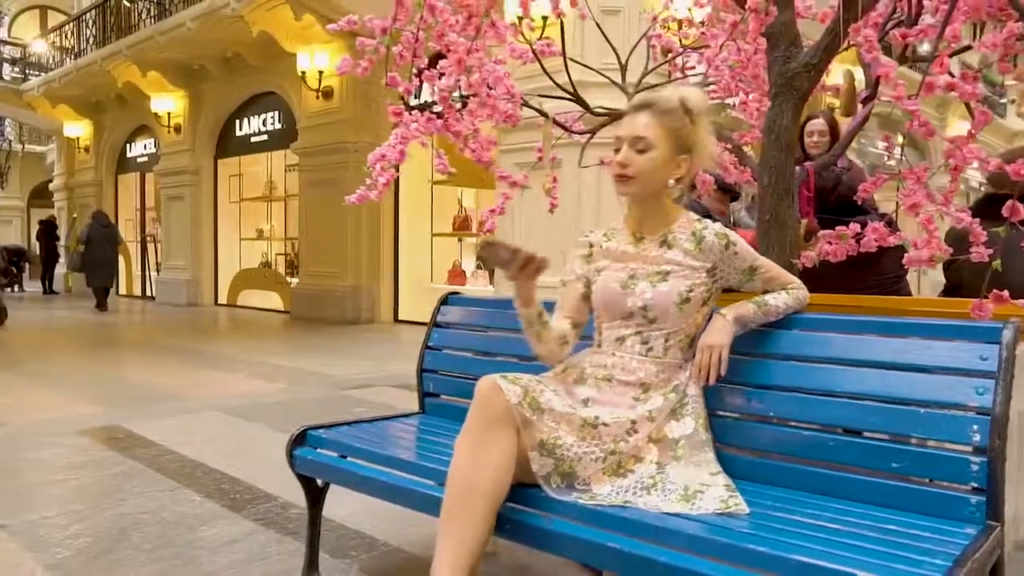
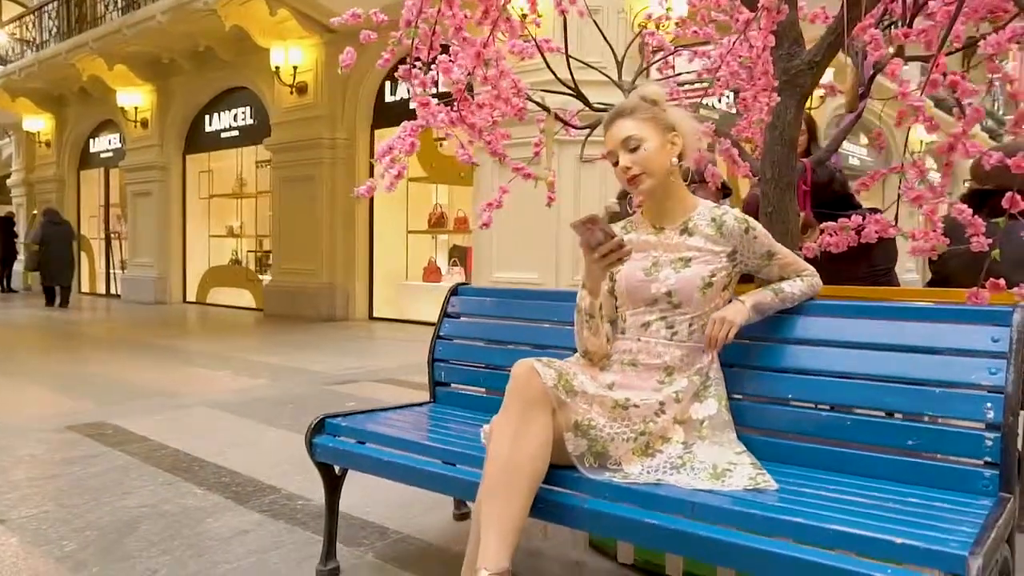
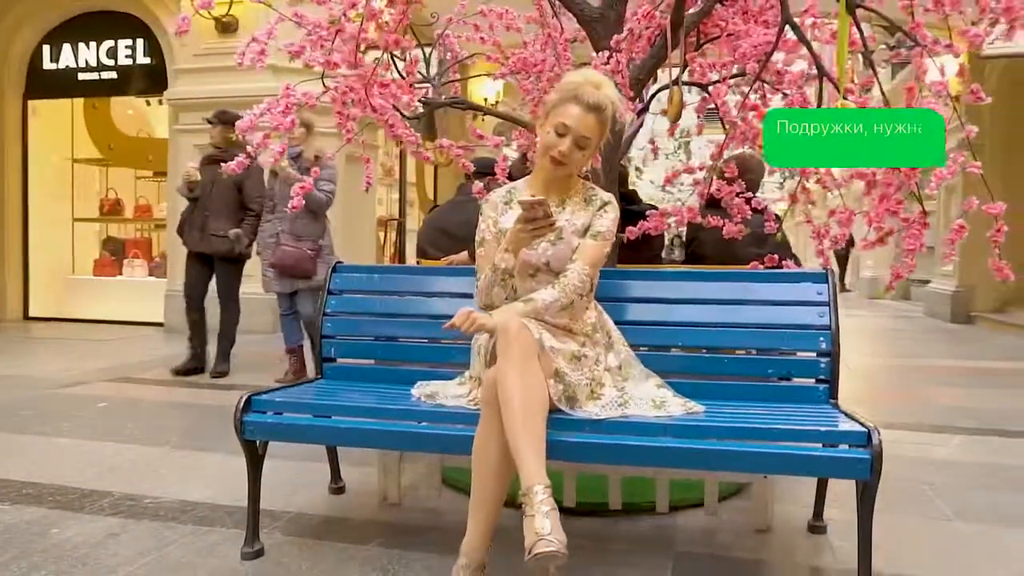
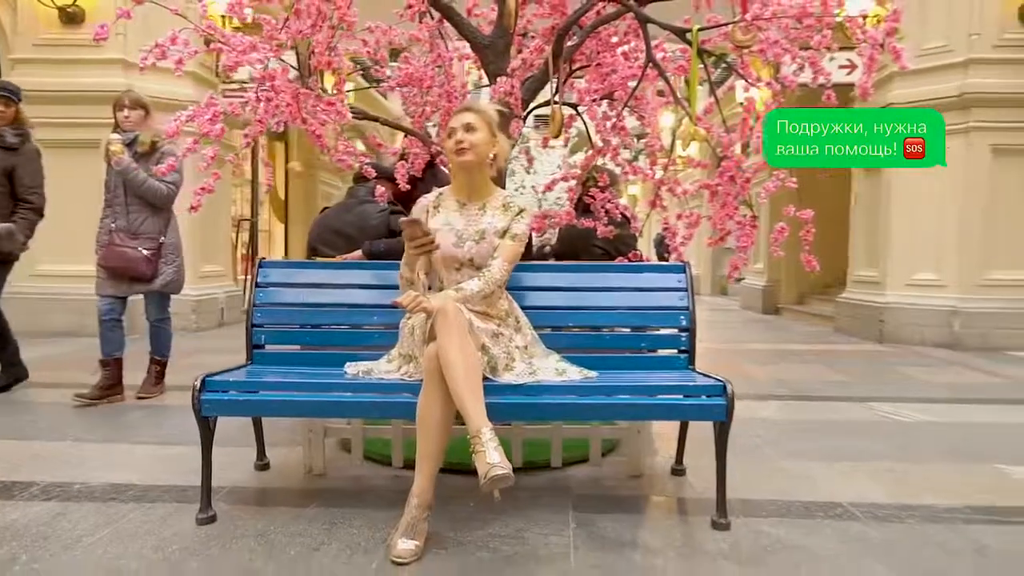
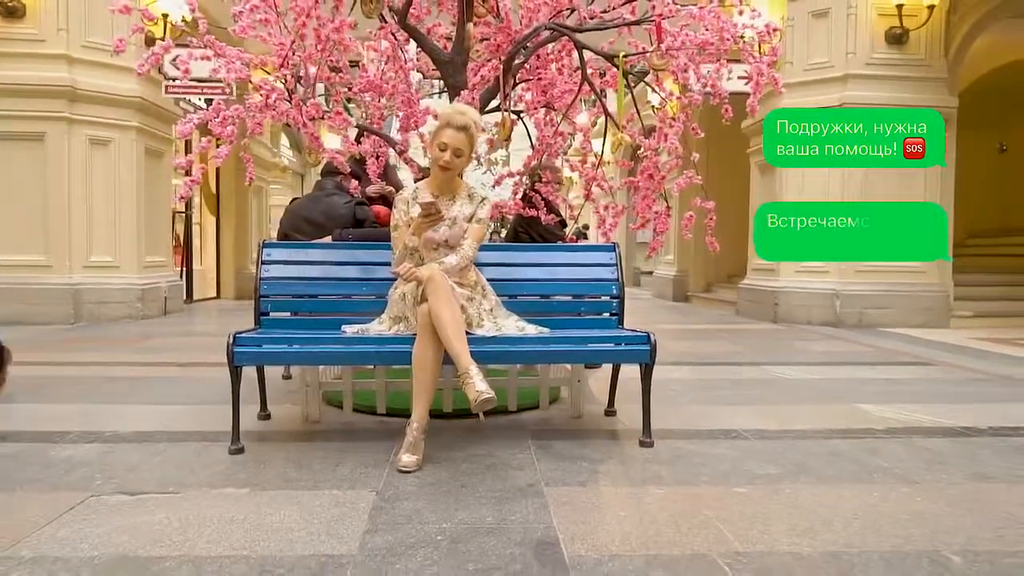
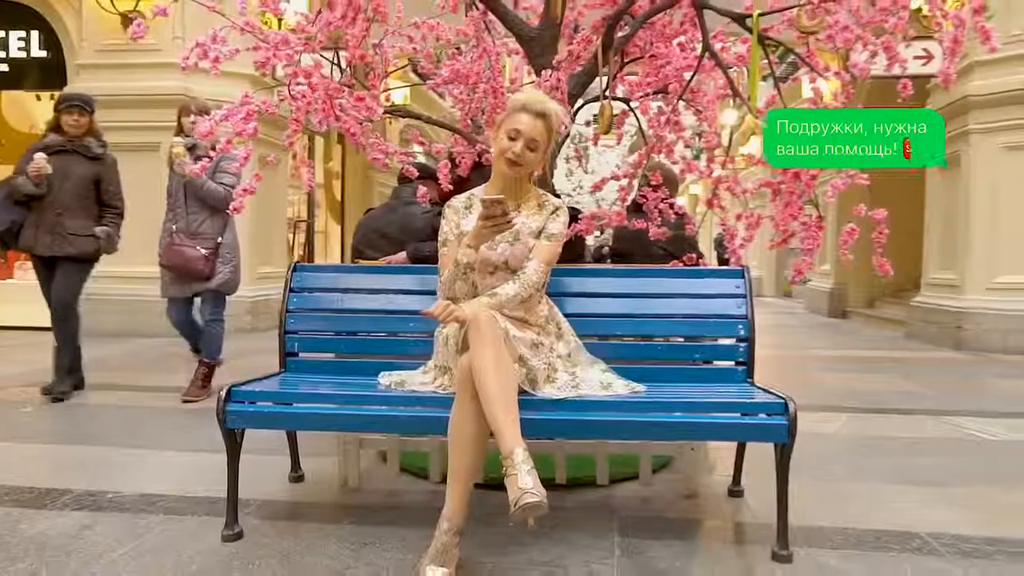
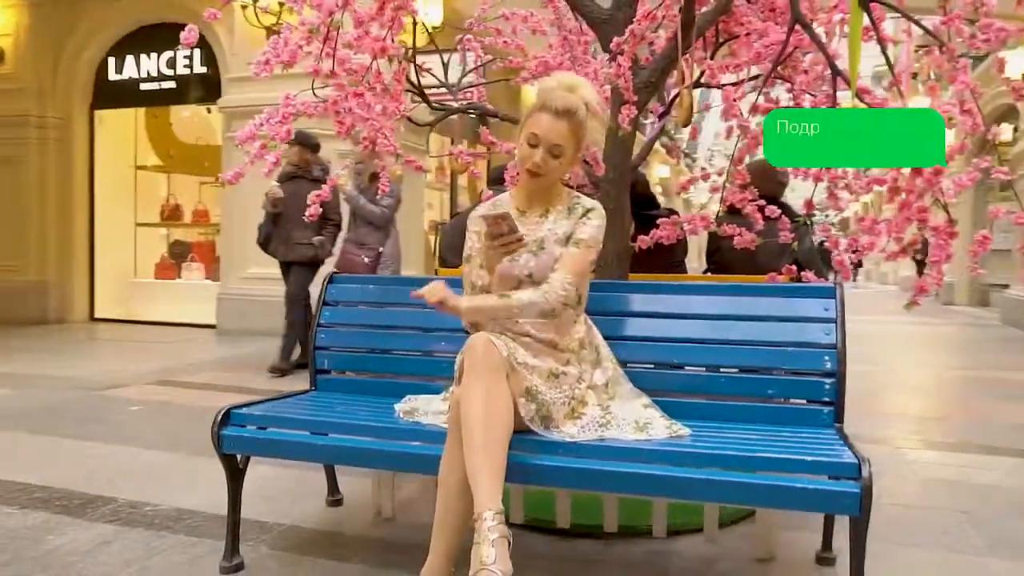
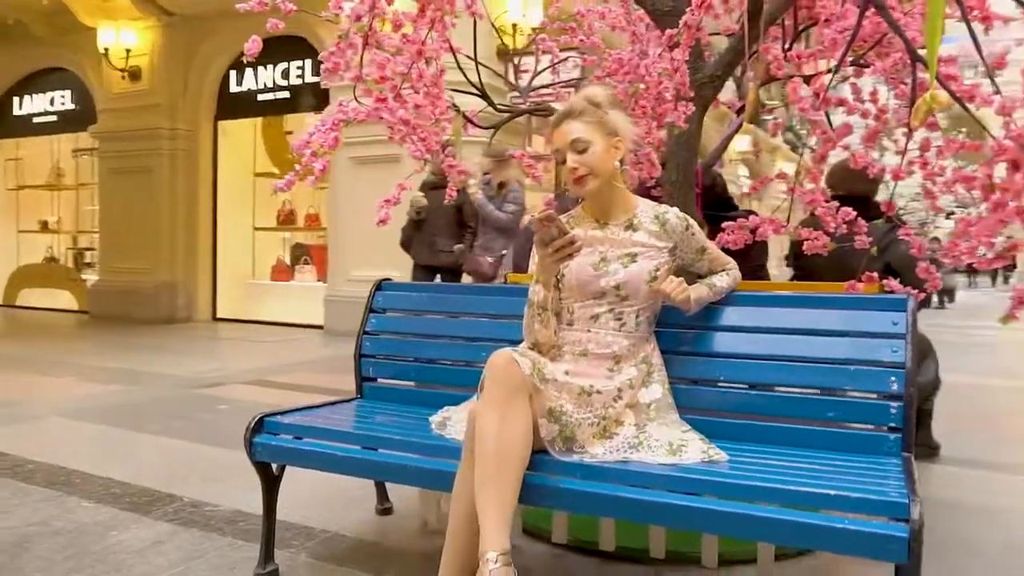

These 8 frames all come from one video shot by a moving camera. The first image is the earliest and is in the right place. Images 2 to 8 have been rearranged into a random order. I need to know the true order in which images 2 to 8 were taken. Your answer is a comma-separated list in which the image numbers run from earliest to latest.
2, 8, 7, 3, 6, 4, 5
